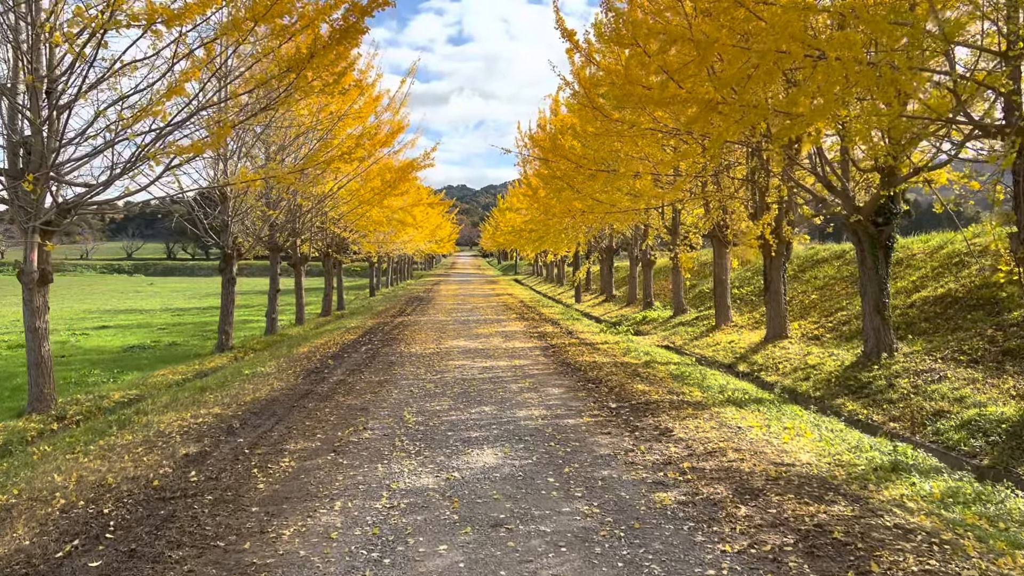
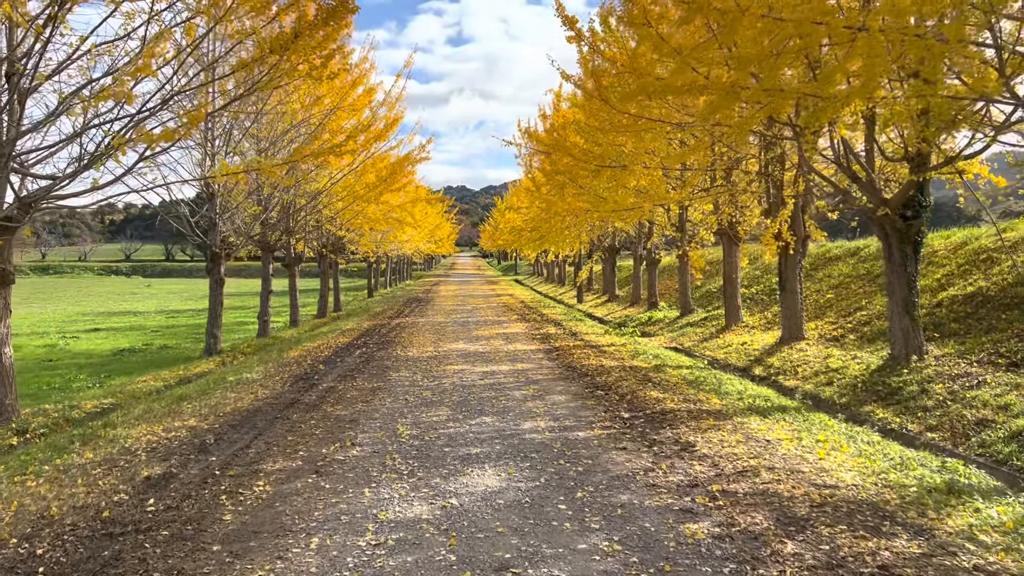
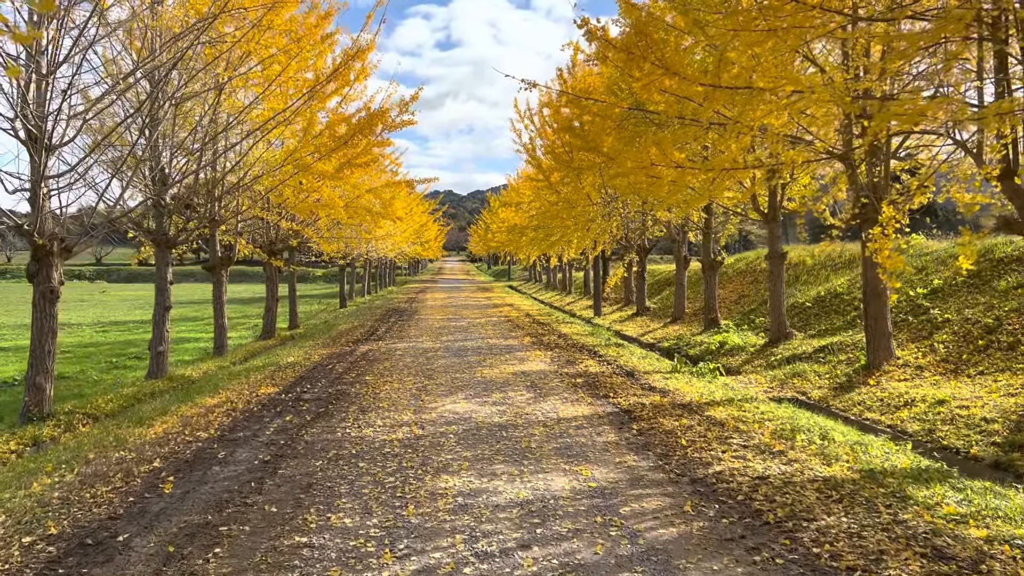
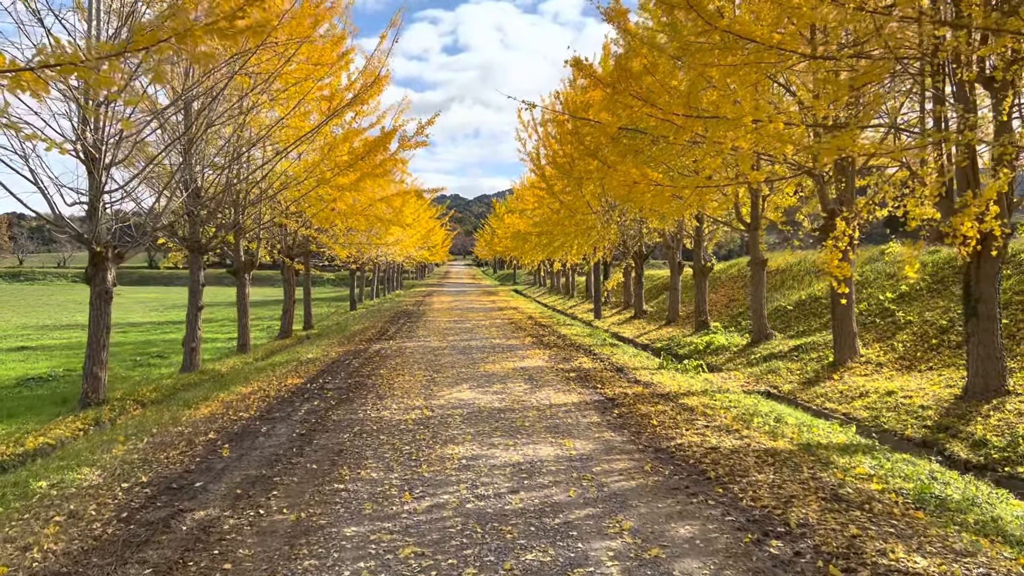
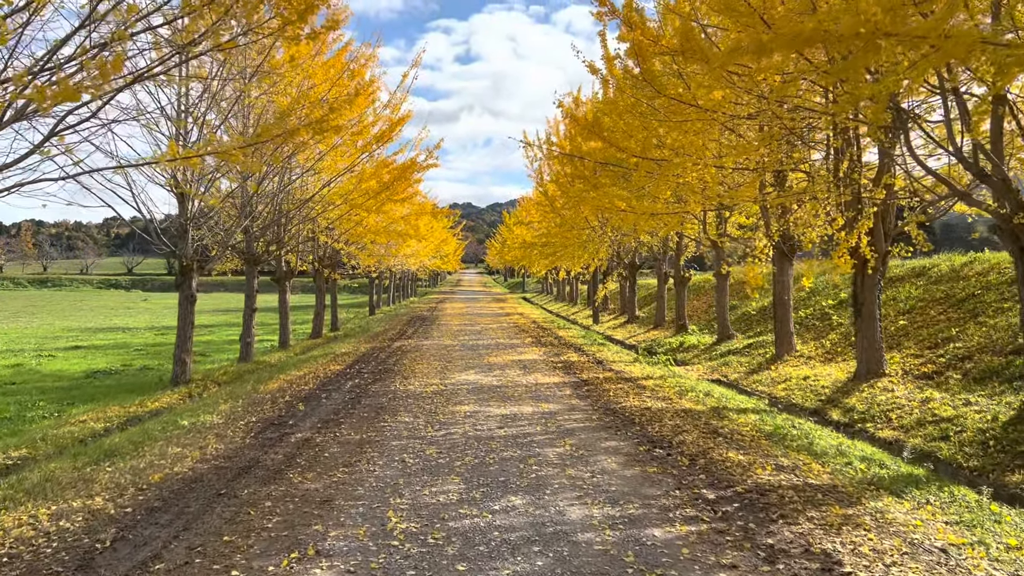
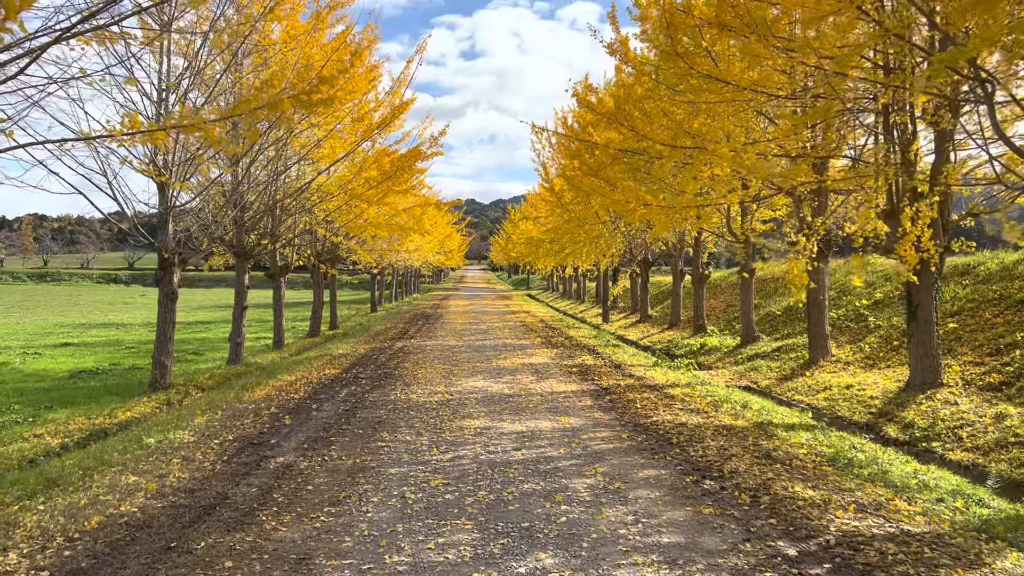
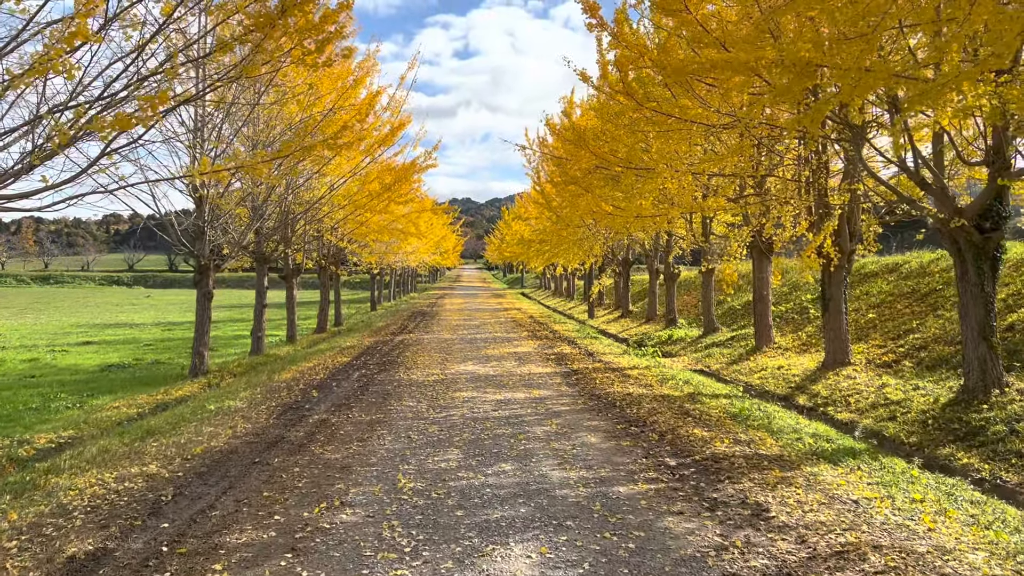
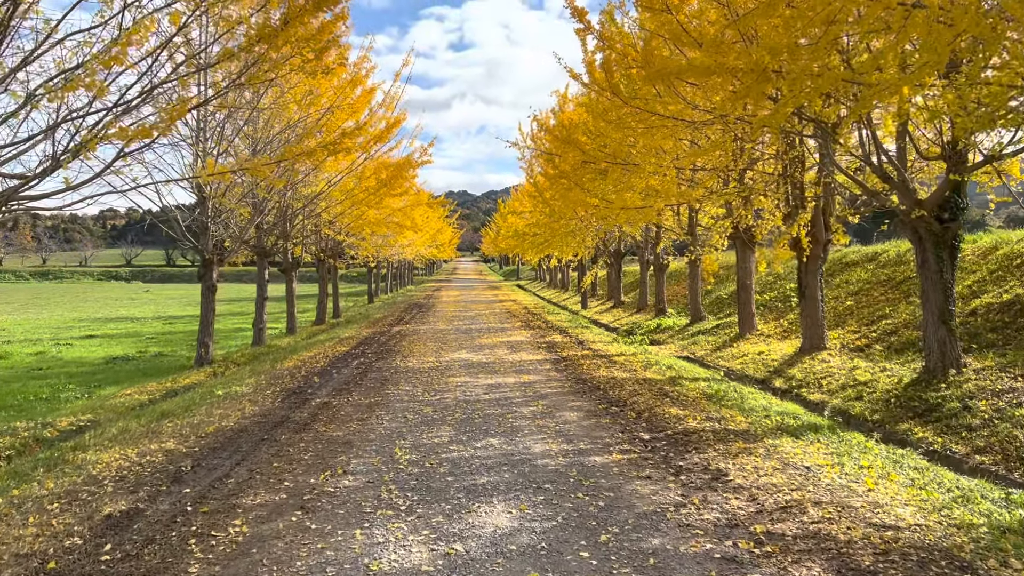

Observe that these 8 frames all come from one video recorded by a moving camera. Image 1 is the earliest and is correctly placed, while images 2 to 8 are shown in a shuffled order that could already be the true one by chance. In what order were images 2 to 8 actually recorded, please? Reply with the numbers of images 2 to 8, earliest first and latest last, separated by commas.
2, 8, 7, 5, 6, 4, 3
